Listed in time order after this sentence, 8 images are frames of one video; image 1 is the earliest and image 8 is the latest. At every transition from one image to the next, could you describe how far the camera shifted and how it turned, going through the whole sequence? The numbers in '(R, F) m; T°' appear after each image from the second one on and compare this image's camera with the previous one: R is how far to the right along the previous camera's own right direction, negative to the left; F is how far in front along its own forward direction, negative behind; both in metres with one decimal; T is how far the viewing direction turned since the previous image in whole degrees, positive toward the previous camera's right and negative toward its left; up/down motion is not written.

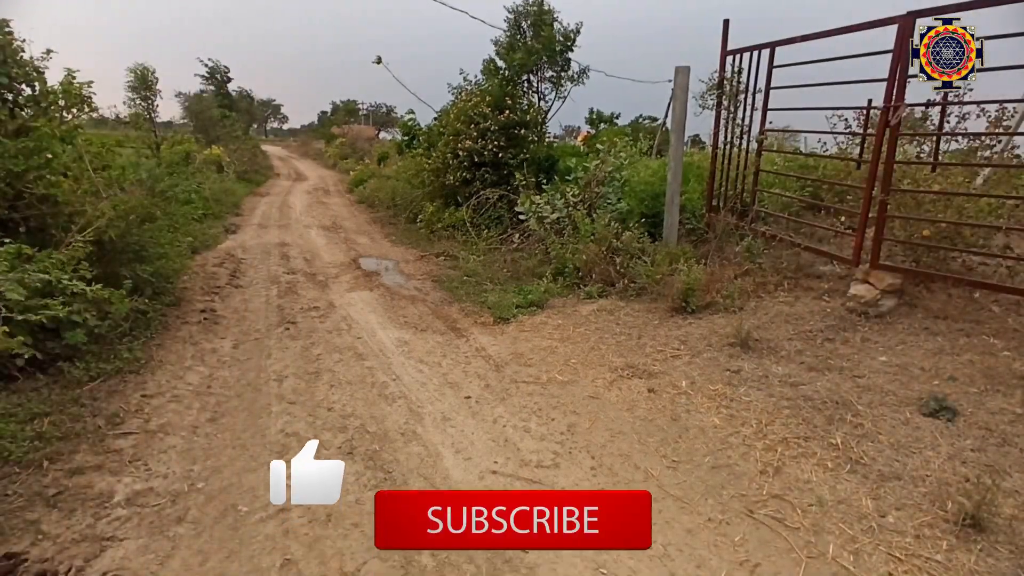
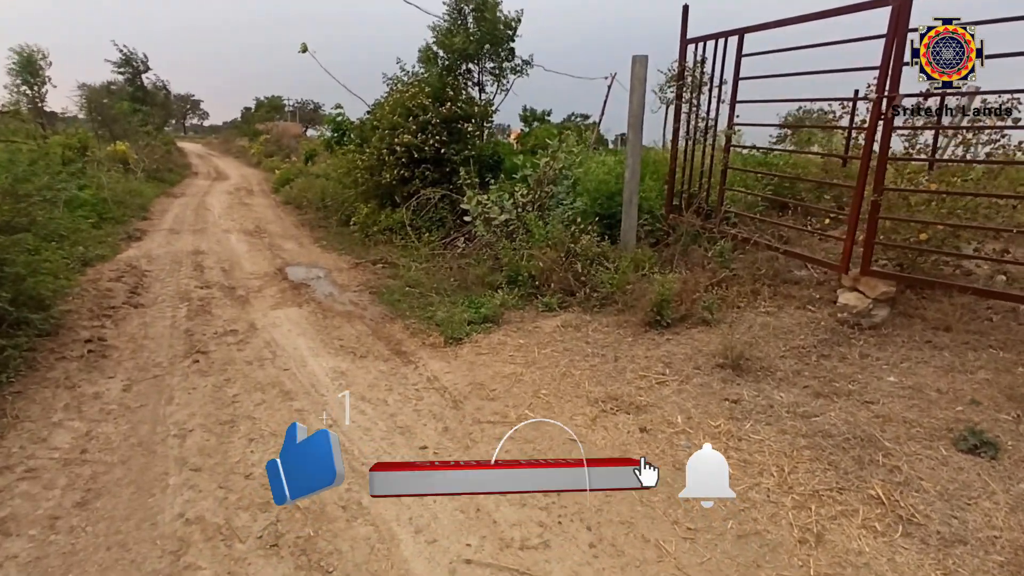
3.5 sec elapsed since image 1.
(-0.1, +0.7) m; +6°
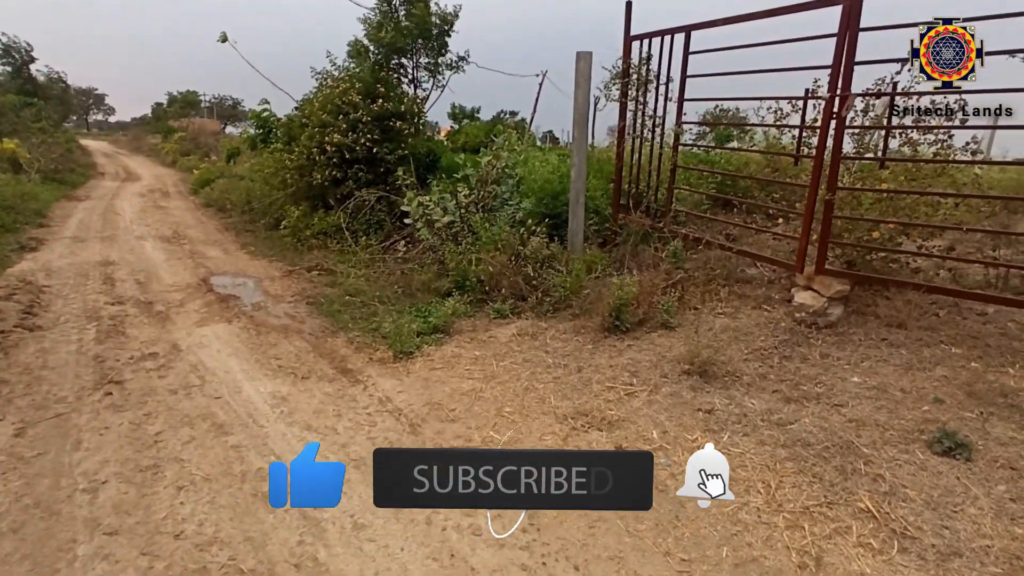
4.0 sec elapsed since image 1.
(-0.1, +0.3) m; +6°
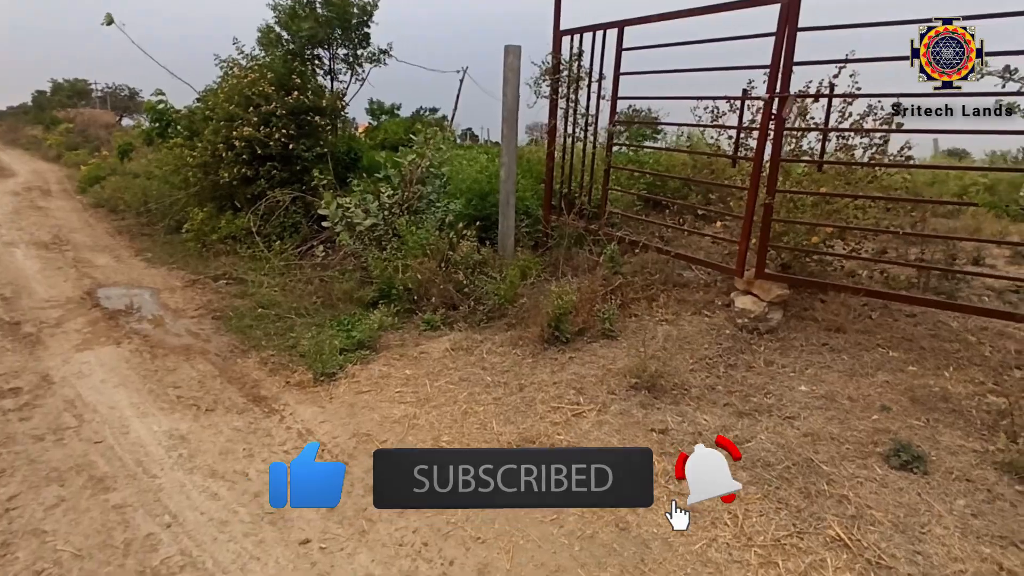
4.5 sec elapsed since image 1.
(-0.1, +0.3) m; +7°
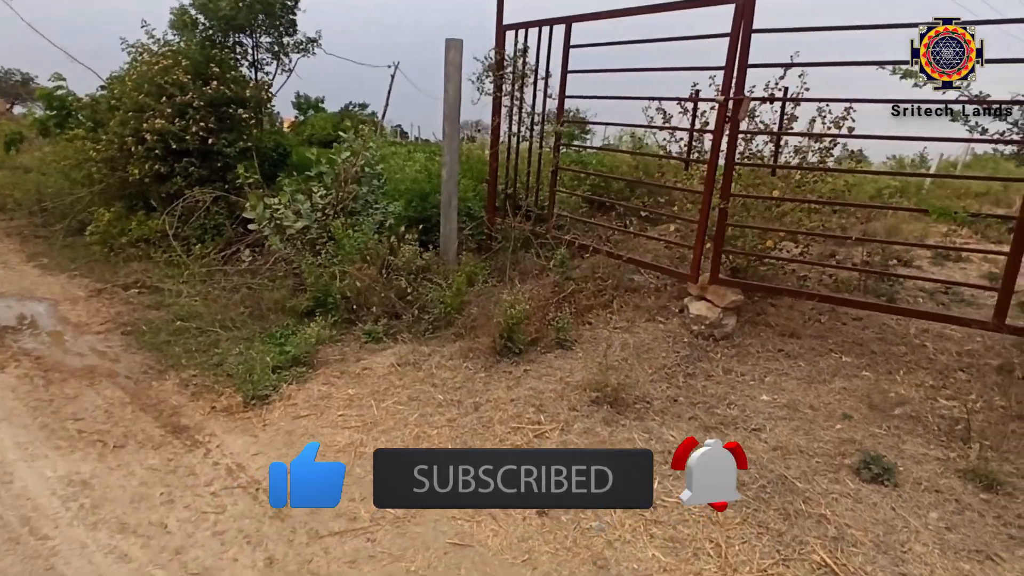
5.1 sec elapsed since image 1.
(-0.1, +0.2) m; +7°
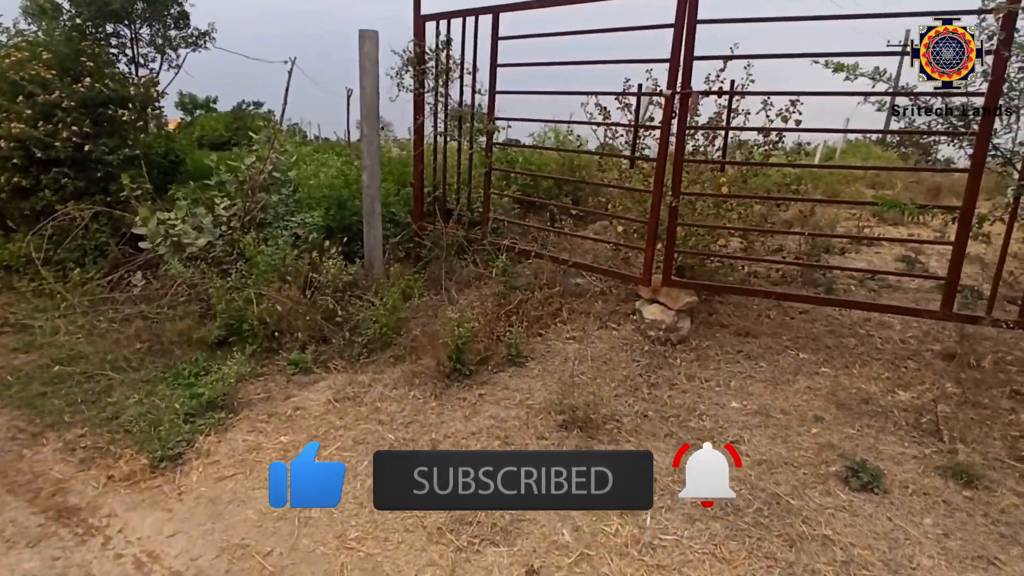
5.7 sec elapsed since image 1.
(-0.2, +0.3) m; +8°
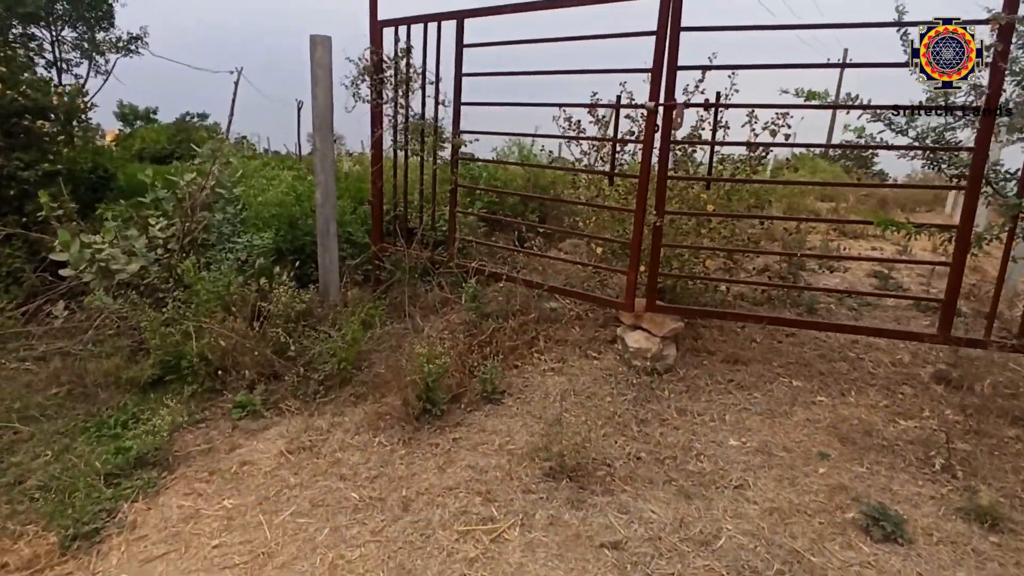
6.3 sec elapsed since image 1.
(-0.1, +0.3) m; +4°
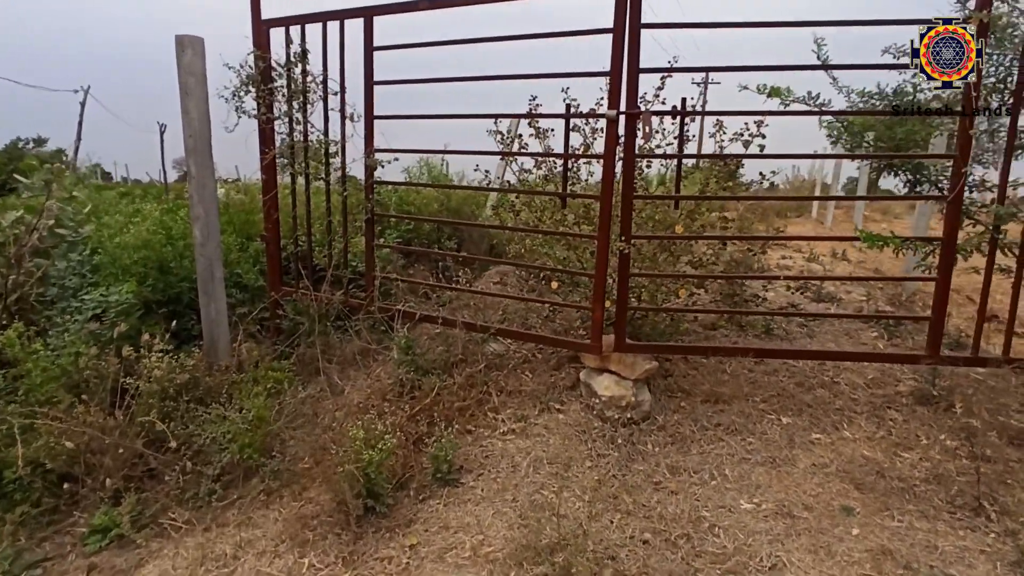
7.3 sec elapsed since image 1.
(-0.3, +0.6) m; +10°
